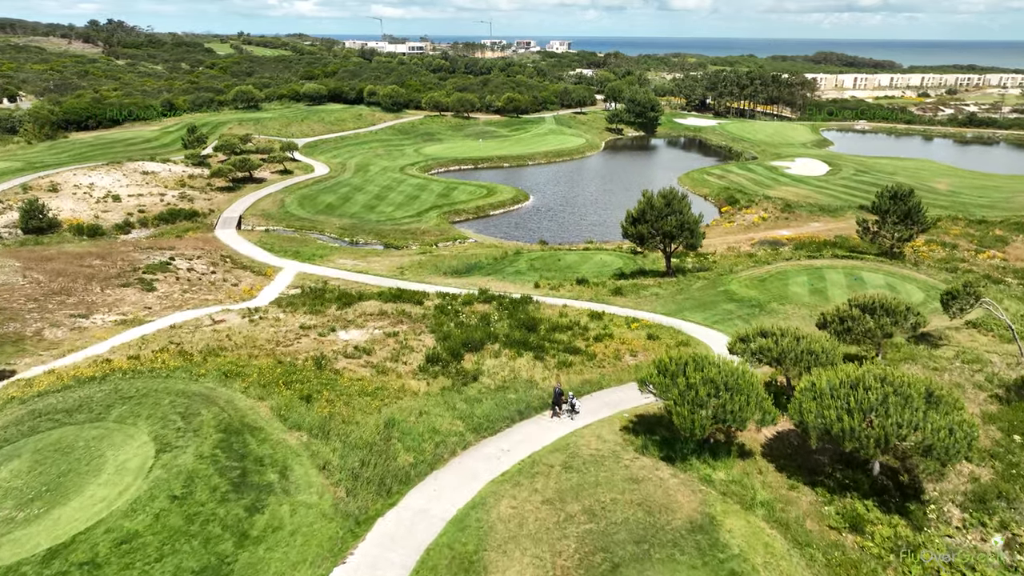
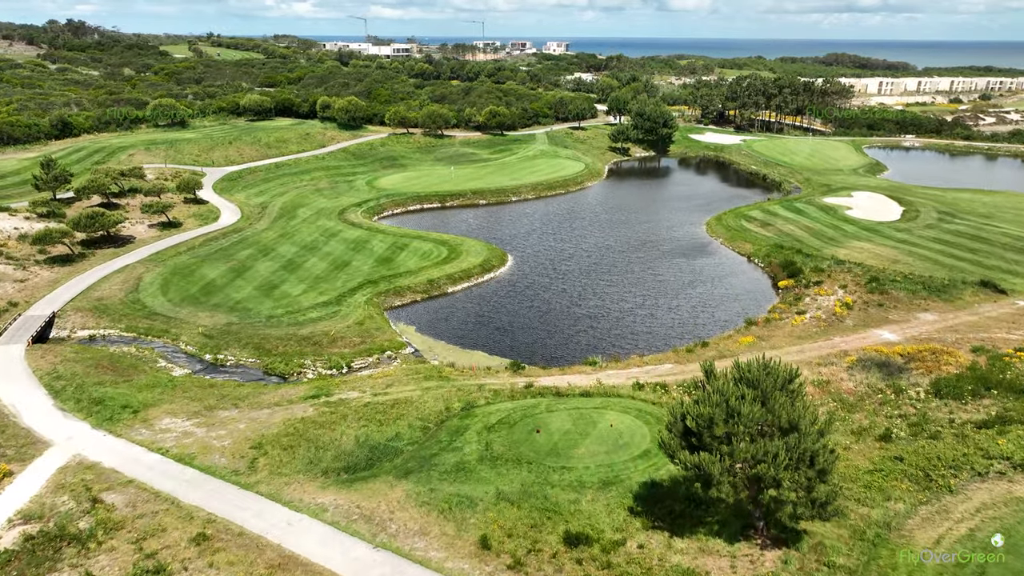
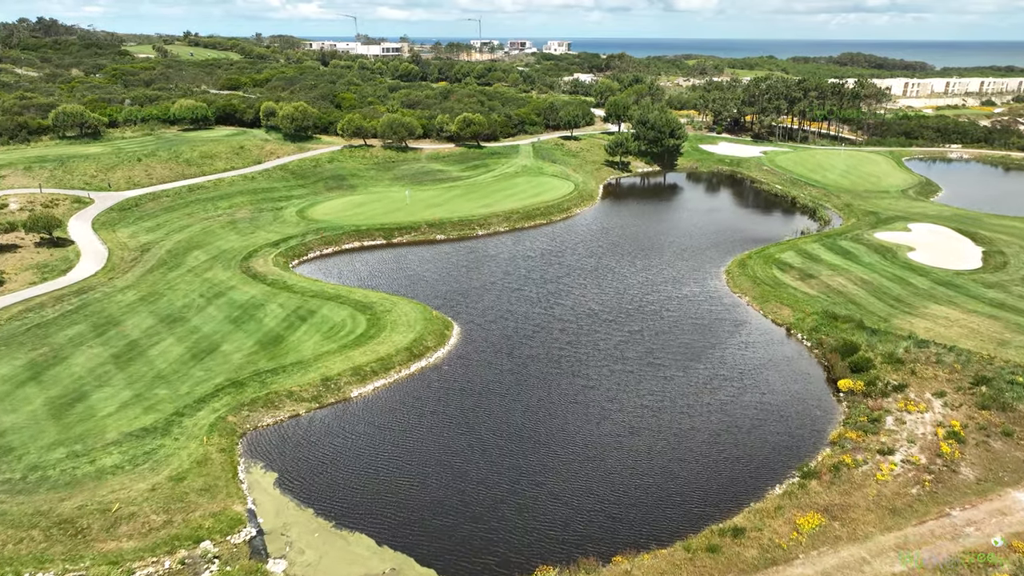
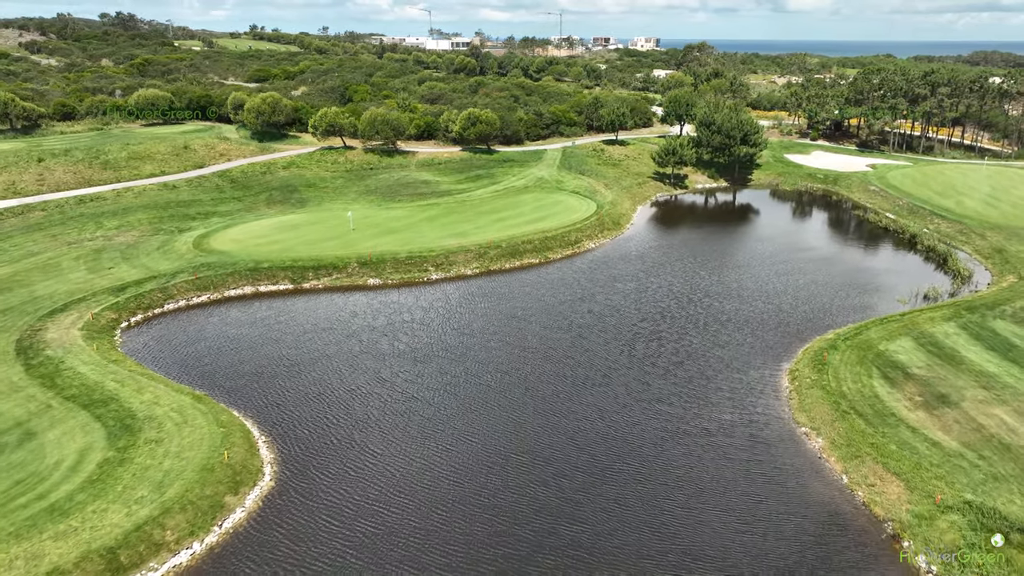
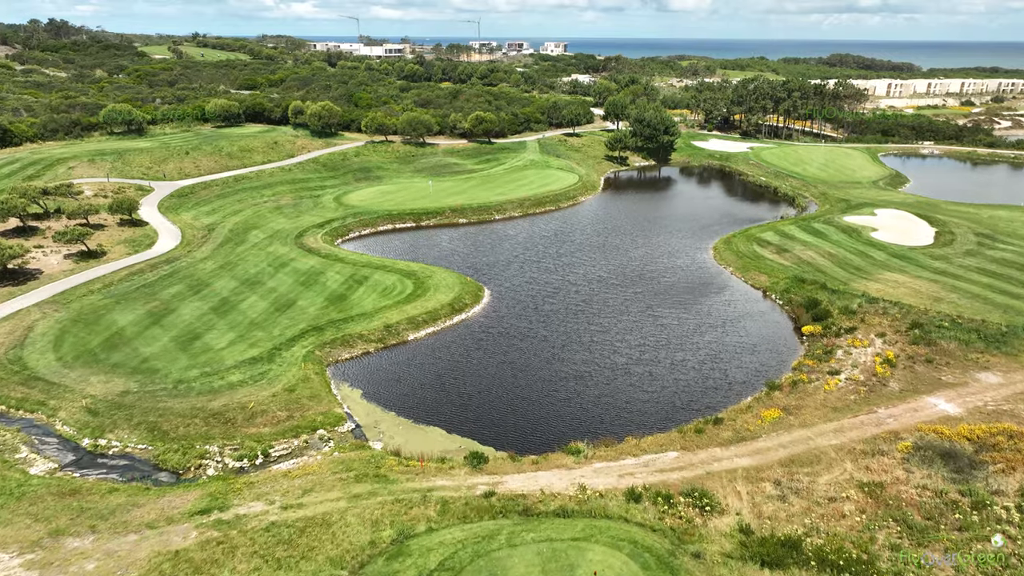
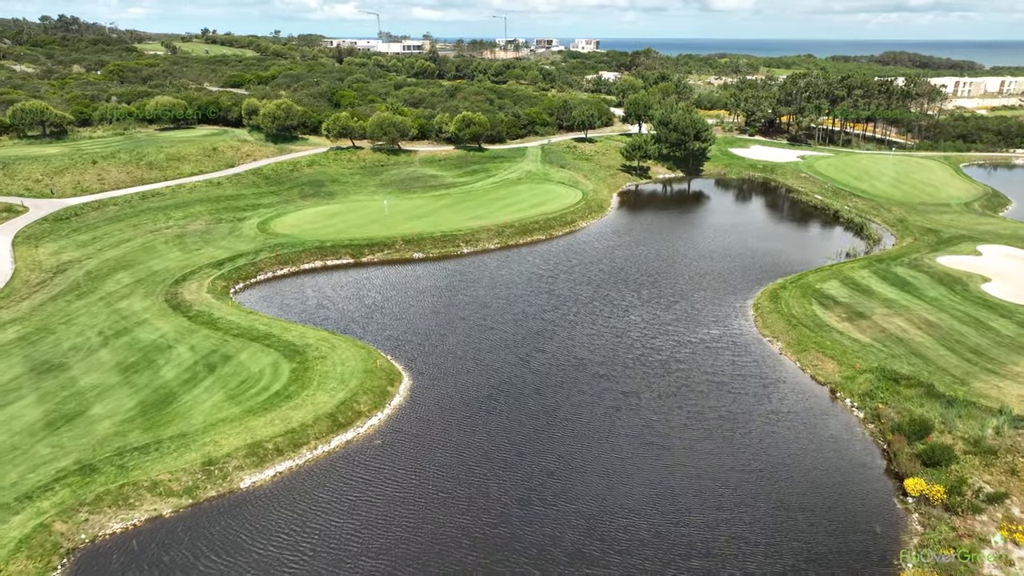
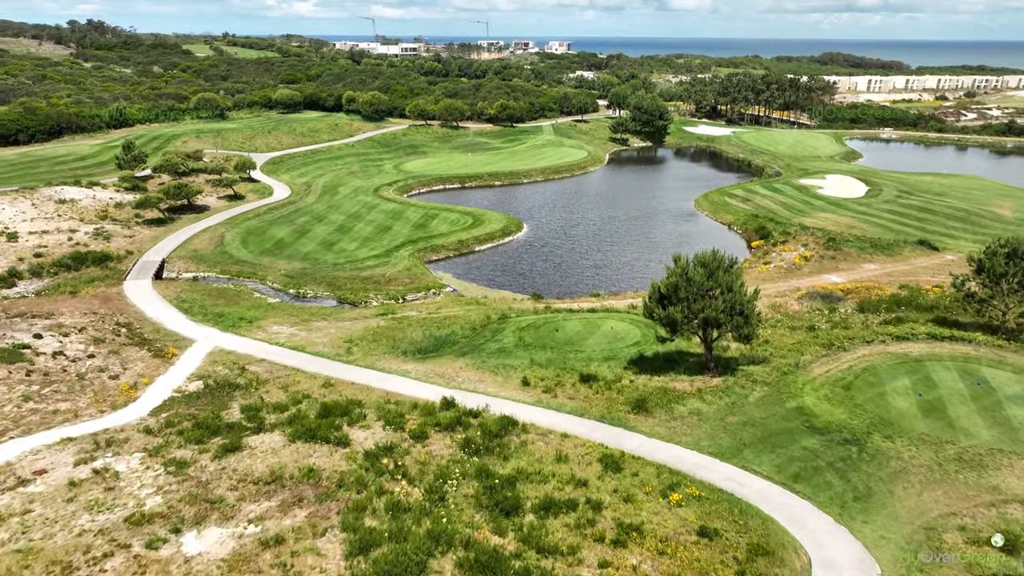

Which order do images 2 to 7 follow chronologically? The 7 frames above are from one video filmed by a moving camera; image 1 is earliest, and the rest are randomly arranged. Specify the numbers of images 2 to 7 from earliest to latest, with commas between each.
7, 2, 5, 3, 6, 4
